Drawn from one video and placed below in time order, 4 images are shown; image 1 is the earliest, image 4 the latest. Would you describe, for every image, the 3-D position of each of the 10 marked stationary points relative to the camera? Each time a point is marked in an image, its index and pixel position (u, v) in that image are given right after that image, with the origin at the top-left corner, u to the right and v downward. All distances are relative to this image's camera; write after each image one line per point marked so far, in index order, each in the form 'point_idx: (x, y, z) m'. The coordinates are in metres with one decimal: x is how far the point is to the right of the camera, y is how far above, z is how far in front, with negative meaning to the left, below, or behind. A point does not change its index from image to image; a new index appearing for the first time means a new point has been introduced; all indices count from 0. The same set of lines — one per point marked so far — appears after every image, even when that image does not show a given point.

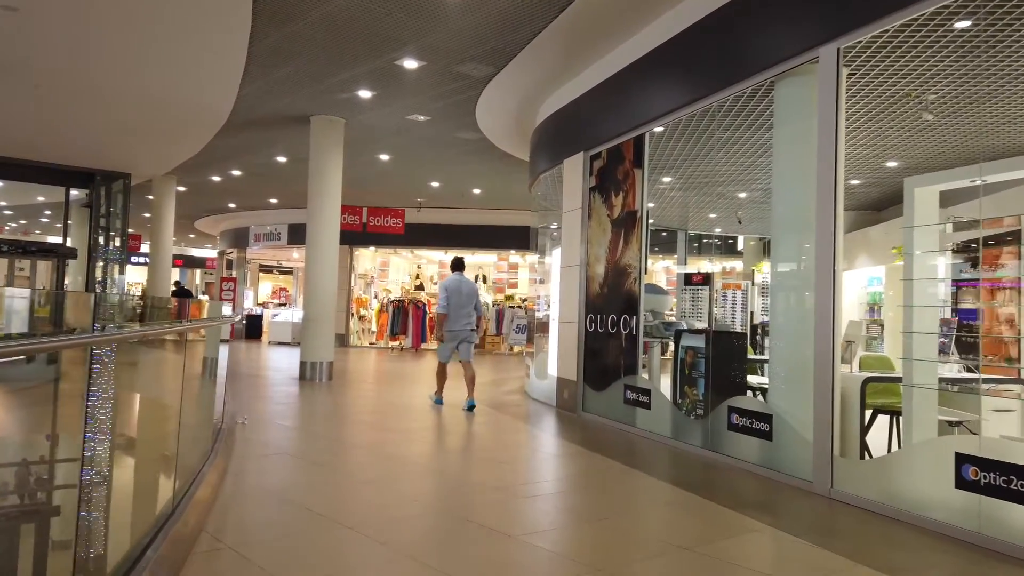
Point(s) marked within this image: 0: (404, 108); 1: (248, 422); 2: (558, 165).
0: (-1.3, +2.2, +8.1) m
1: (-2.2, -1.1, +5.7) m
2: (+0.5, +1.3, +7.3) m
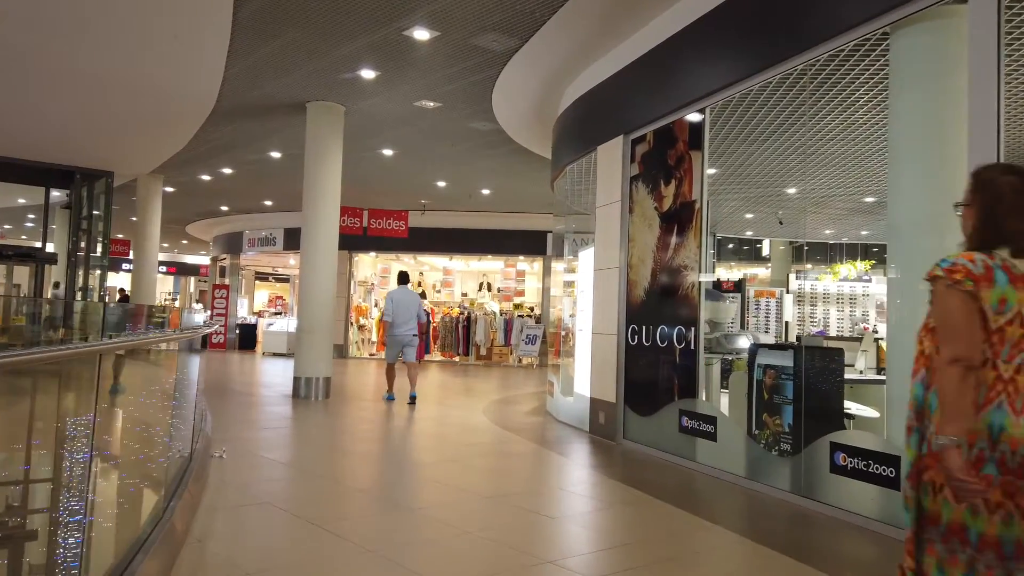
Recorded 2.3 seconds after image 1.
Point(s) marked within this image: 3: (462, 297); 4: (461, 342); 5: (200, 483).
0: (-1.1, +2.1, +7.2) m
1: (-2.0, -1.2, +4.7) m
2: (+0.7, +1.3, +6.4) m
3: (-1.2, -0.2, +16.2) m
4: (-1.1, -1.2, +15.1) m
5: (-1.8, -1.1, +3.9) m
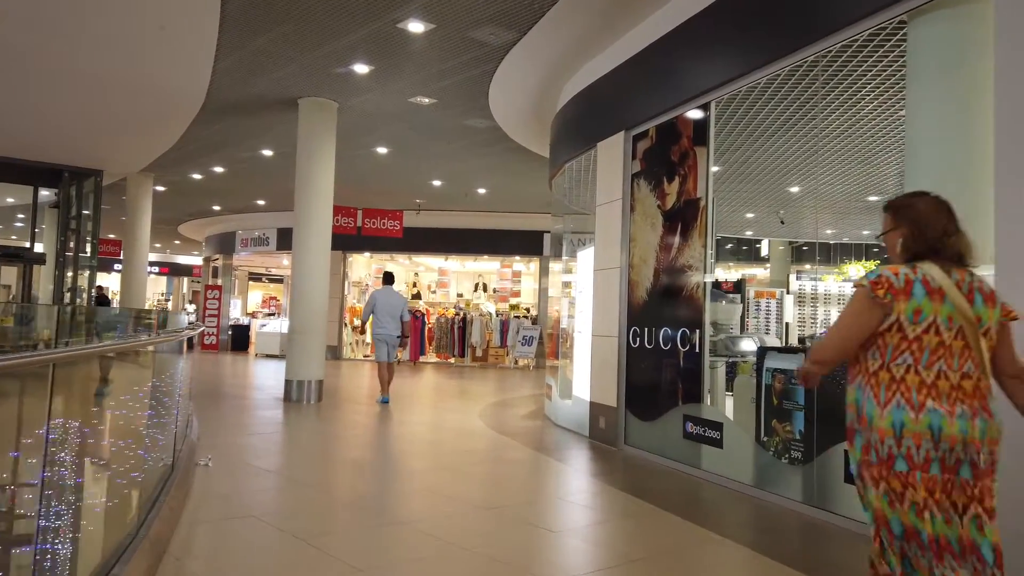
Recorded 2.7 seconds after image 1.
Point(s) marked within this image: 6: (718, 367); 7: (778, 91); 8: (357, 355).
0: (-1.1, +2.1, +7.0) m
1: (-2.0, -1.2, +4.5) m
2: (+0.7, +1.2, +6.3) m
3: (-1.3, -0.2, +16.0) m
4: (-1.2, -1.2, +14.9) m
5: (-1.8, -1.1, +3.7) m
6: (+1.4, -0.5, +4.6) m
7: (+1.8, +1.3, +4.5) m
8: (-3.6, -1.6, +15.8) m
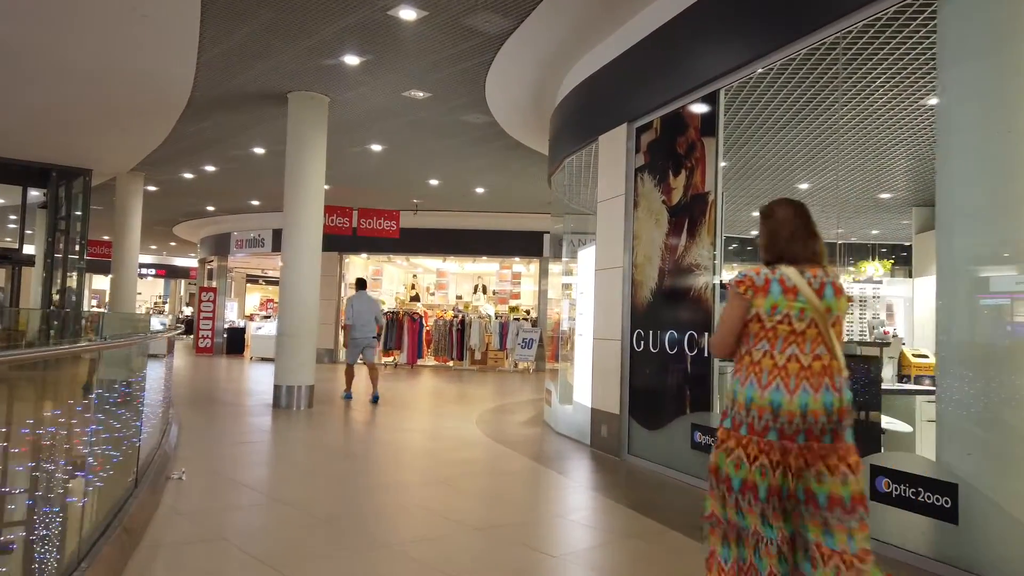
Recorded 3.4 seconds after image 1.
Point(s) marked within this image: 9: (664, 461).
0: (-1.1, +2.1, +6.8) m
1: (-2.0, -1.2, +4.2) m
2: (+0.7, +1.2, +6.0) m
3: (-1.3, -0.3, +15.7) m
4: (-1.2, -1.2, +14.6) m
5: (-1.8, -1.1, +3.4) m
6: (+1.3, -0.5, +4.3) m
7: (+1.7, +1.3, +4.3) m
8: (-3.6, -1.6, +15.5) m
9: (+1.0, -1.2, +4.7) m
